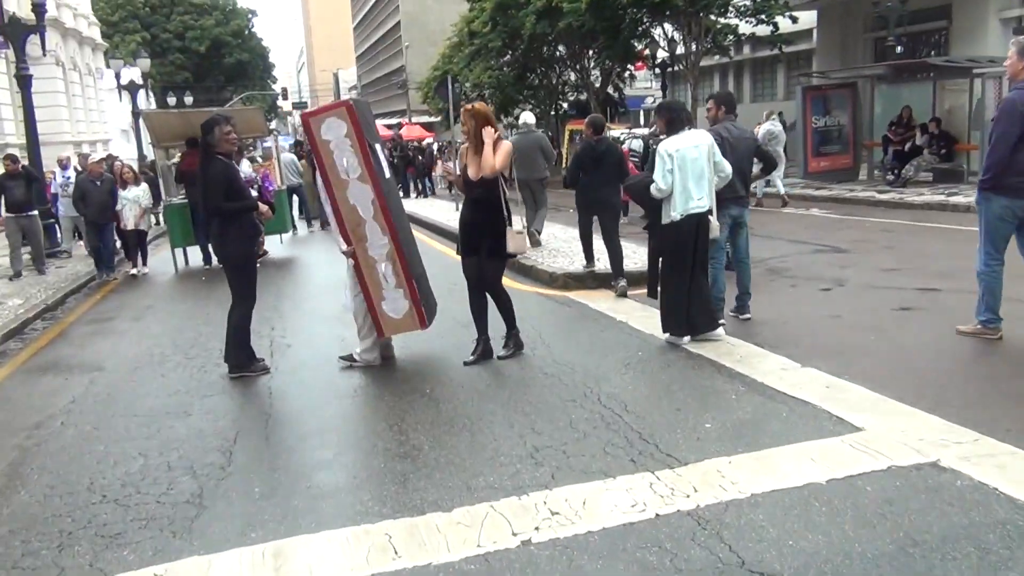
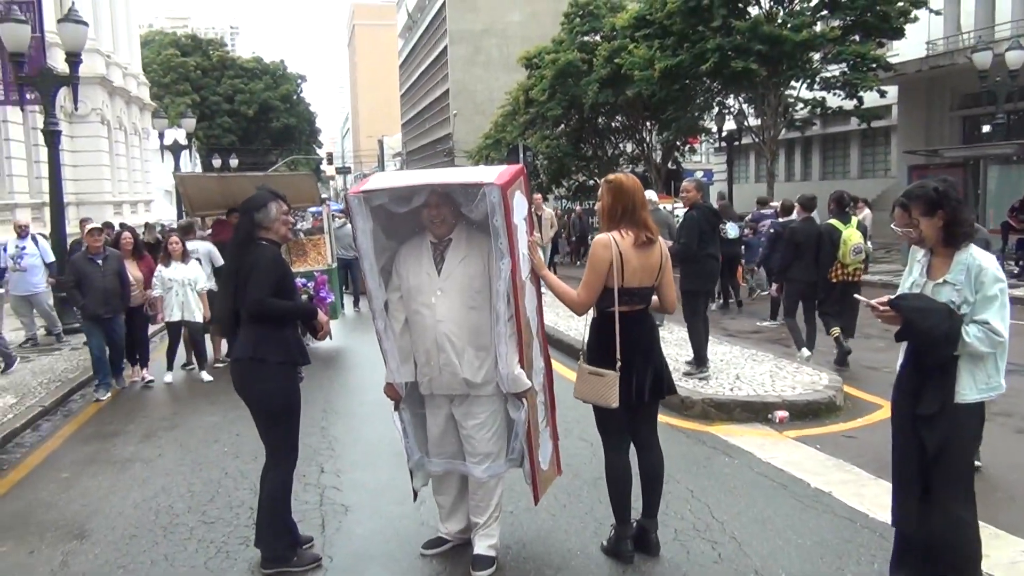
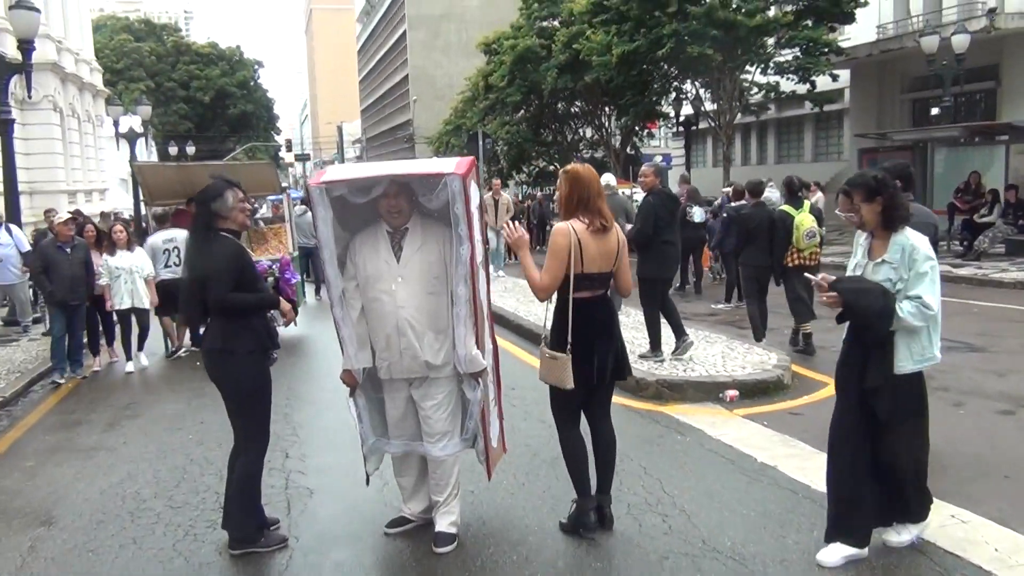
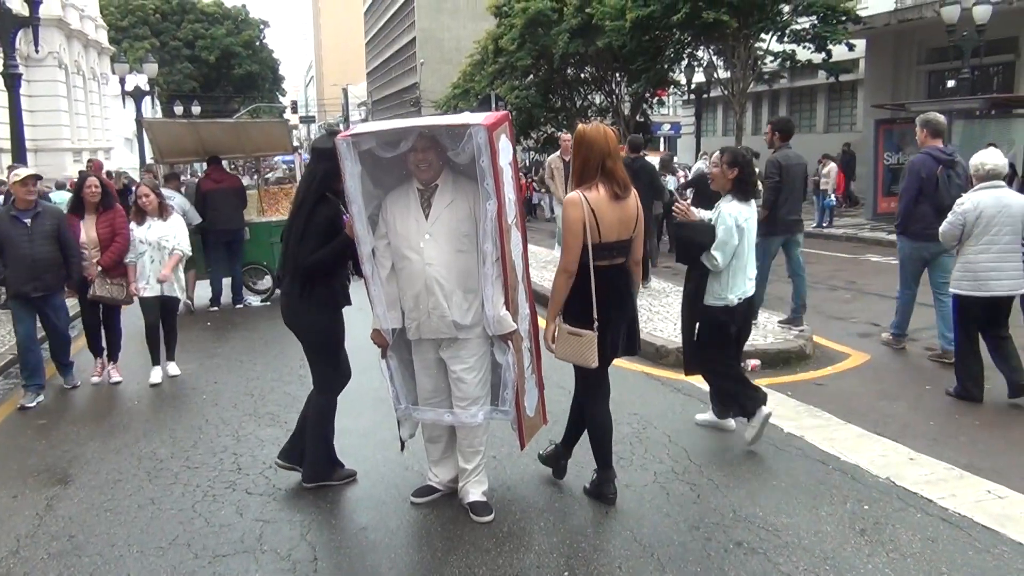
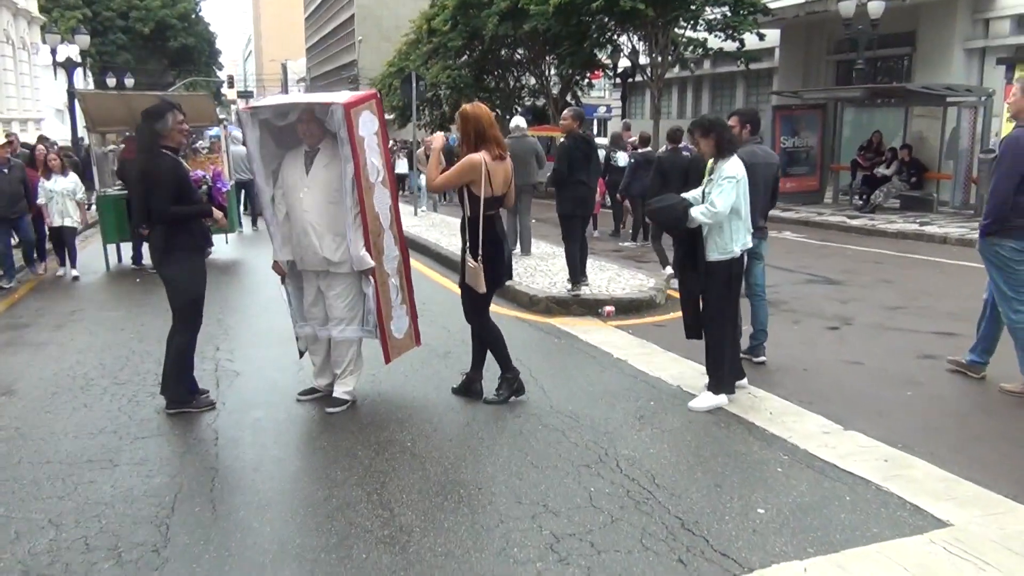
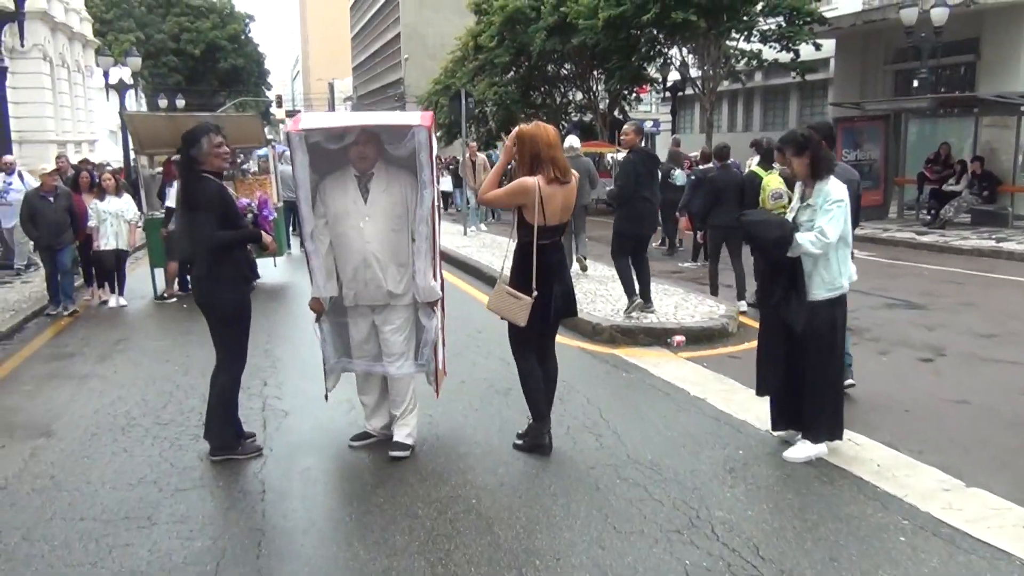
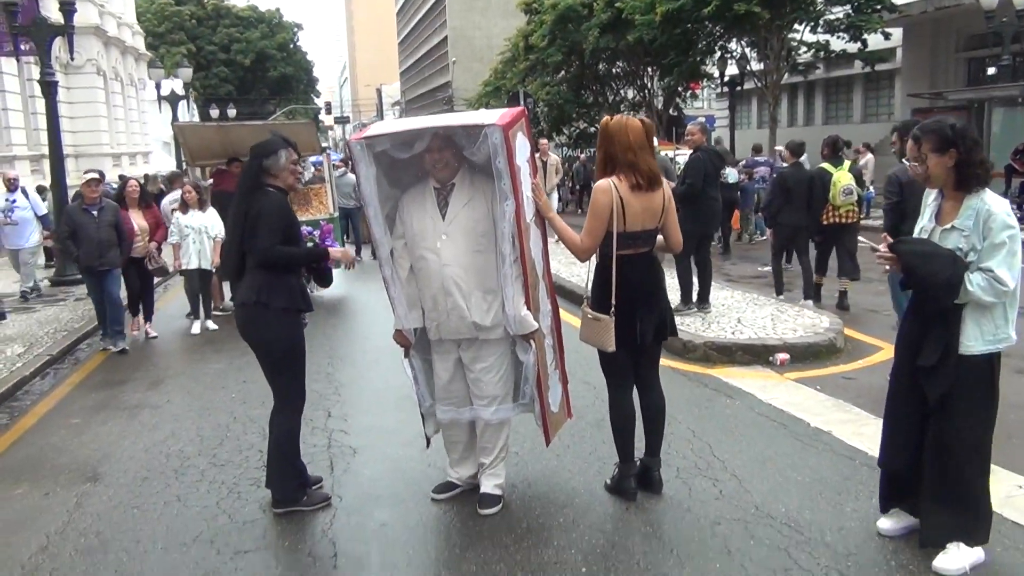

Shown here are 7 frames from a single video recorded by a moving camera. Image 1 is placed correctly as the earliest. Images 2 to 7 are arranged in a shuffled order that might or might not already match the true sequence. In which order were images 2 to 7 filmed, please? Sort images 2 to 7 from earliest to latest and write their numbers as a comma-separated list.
5, 6, 3, 2, 7, 4
